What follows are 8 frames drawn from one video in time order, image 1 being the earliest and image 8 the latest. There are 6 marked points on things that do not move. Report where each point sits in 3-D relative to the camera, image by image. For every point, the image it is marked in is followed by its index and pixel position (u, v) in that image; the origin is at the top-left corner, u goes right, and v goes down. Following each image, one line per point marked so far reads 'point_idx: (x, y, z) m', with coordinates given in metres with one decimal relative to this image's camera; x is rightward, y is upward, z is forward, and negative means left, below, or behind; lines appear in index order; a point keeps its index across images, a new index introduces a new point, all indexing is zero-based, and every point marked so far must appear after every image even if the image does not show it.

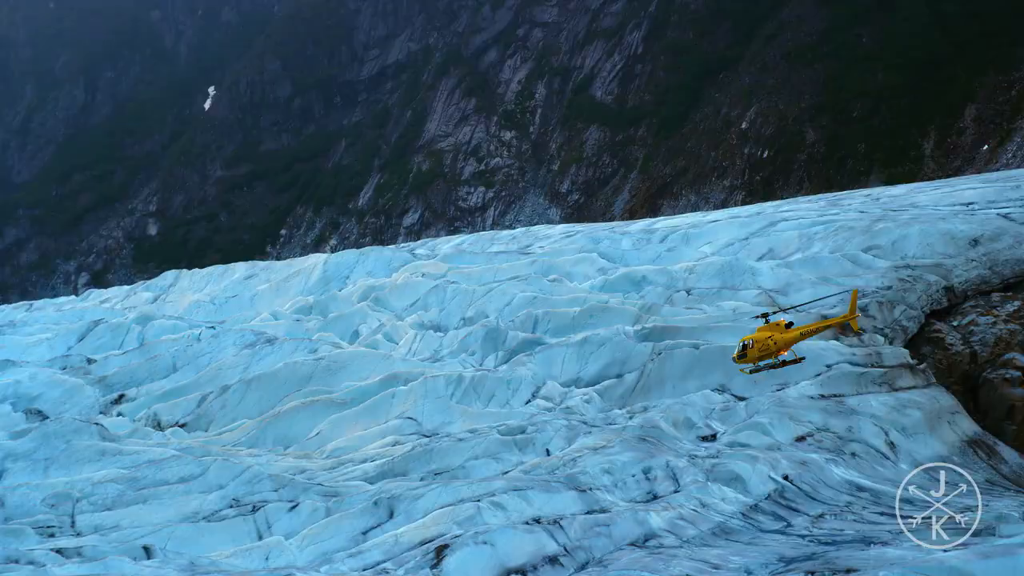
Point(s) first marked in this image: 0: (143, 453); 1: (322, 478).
0: (-6.2, -2.8, +19.1) m
1: (-3.2, -3.1, +18.8) m
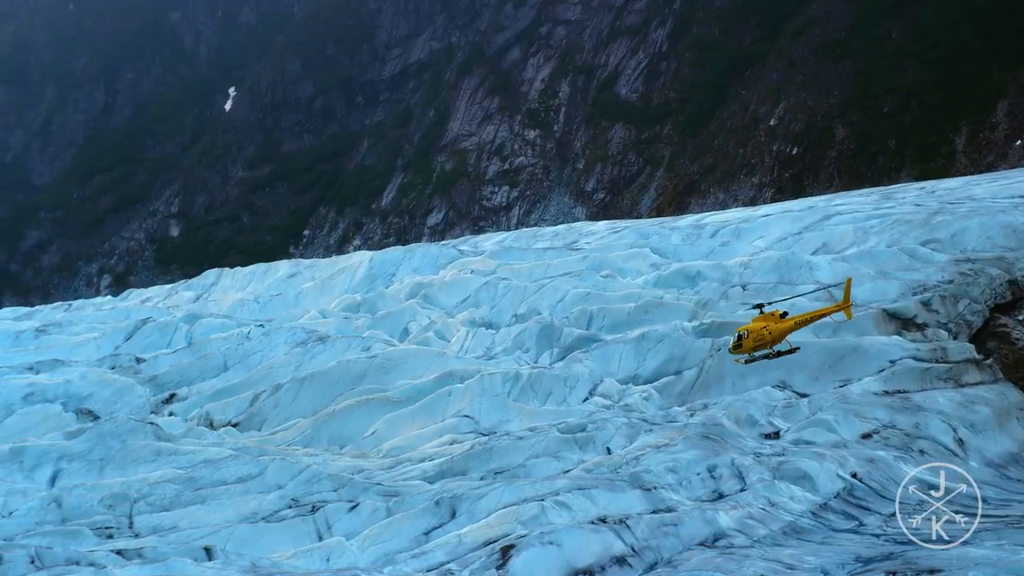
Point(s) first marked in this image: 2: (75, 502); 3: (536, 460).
0: (-5.2, -2.7, +18.8) m
1: (-2.1, -3.1, +18.5) m
2: (-6.8, -3.3, +17.8) m
3: (+0.4, -2.8, +18.7) m
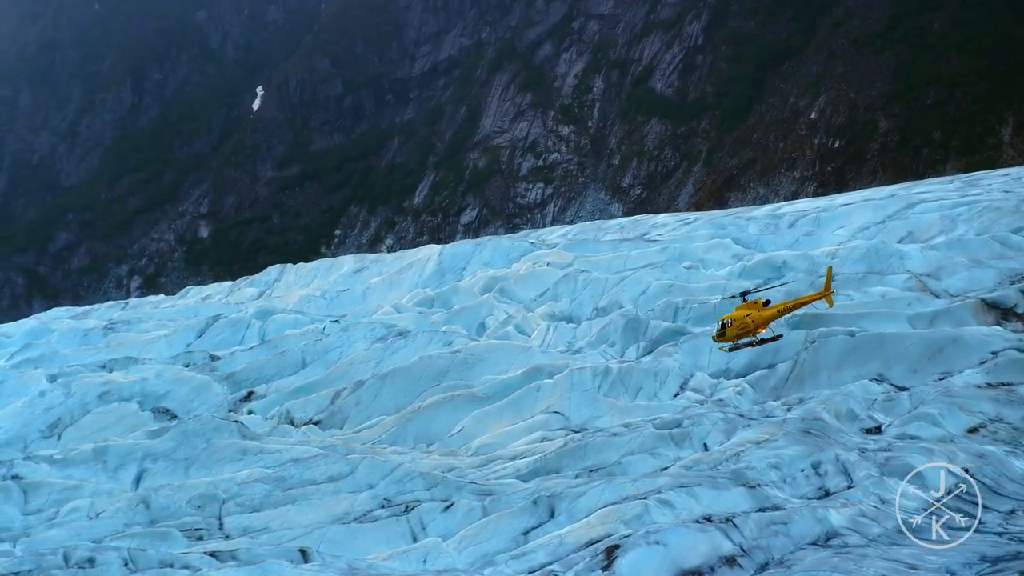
0: (-3.7, -2.6, +18.3) m
1: (-0.6, -3.0, +17.9) m
2: (-5.3, -3.3, +17.2) m
3: (+1.9, -2.7, +18.1) m
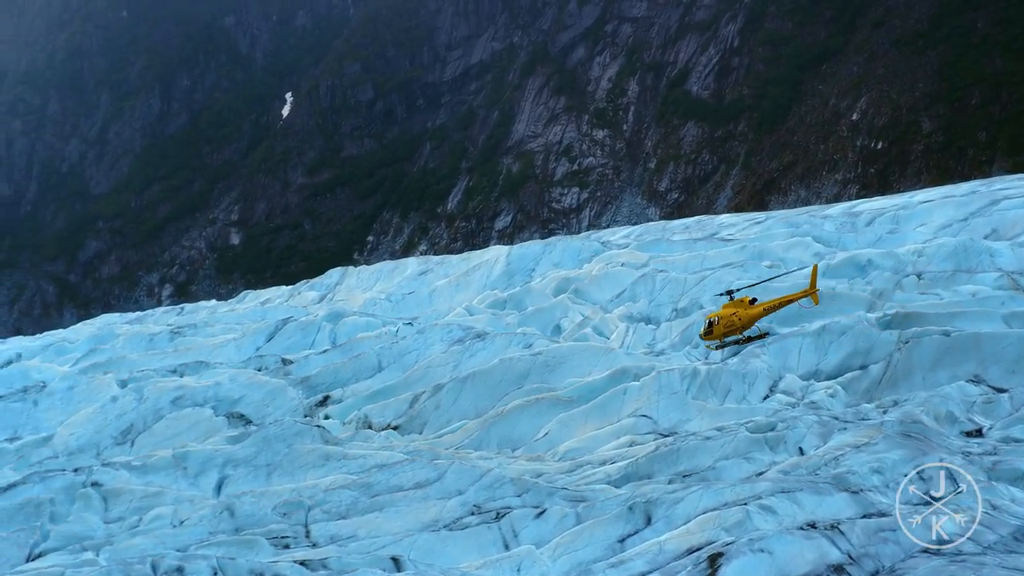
0: (-2.3, -2.6, +17.7) m
1: (+0.8, -2.9, +17.3) m
2: (-3.9, -3.3, +16.7) m
3: (+3.3, -2.7, +17.5) m
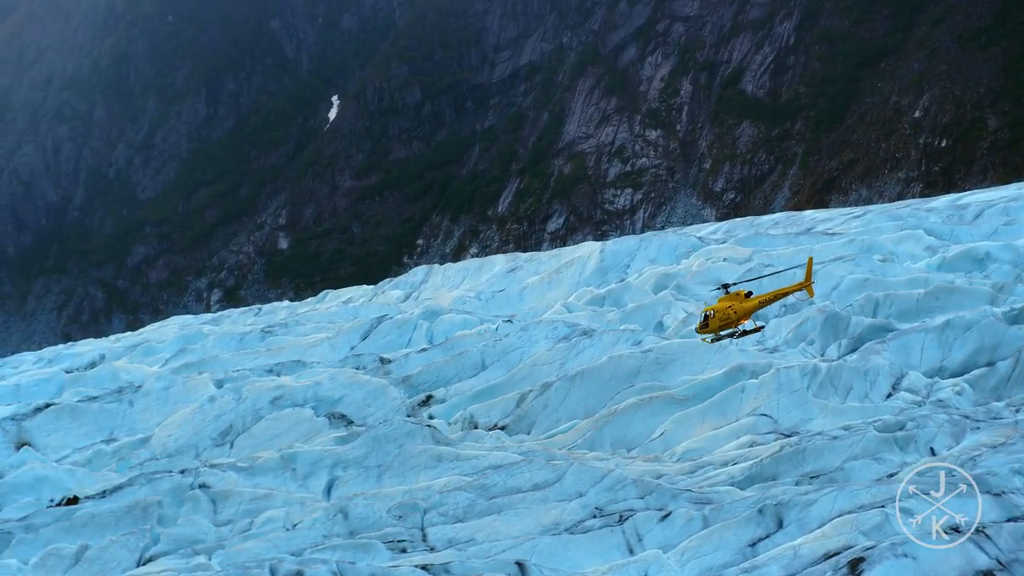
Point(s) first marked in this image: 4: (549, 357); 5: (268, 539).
0: (-0.5, -2.6, +17.1) m
1: (+2.6, -2.8, +16.6) m
2: (-2.1, -3.2, +16.1) m
3: (+5.1, -2.6, +16.7) m
4: (+0.6, -1.2, +19.4) m
5: (-3.4, -3.5, +15.7) m
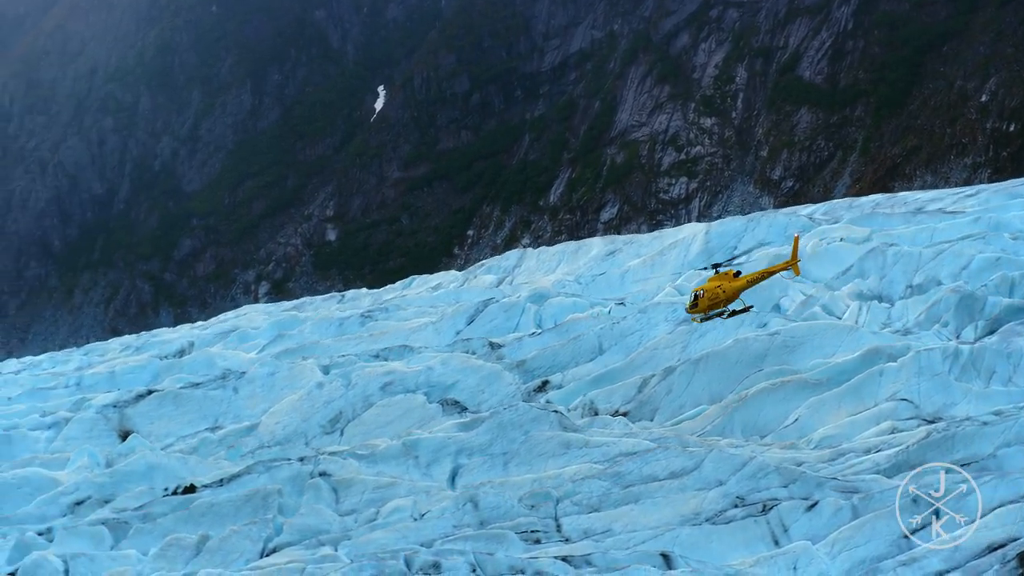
0: (+1.4, -2.3, +16.3) m
1: (+4.4, -2.5, +15.7) m
2: (-0.3, -2.9, +15.4) m
3: (+6.9, -2.2, +15.8) m
4: (+2.5, -0.9, +18.6) m
5: (-1.5, -3.2, +15.0) m
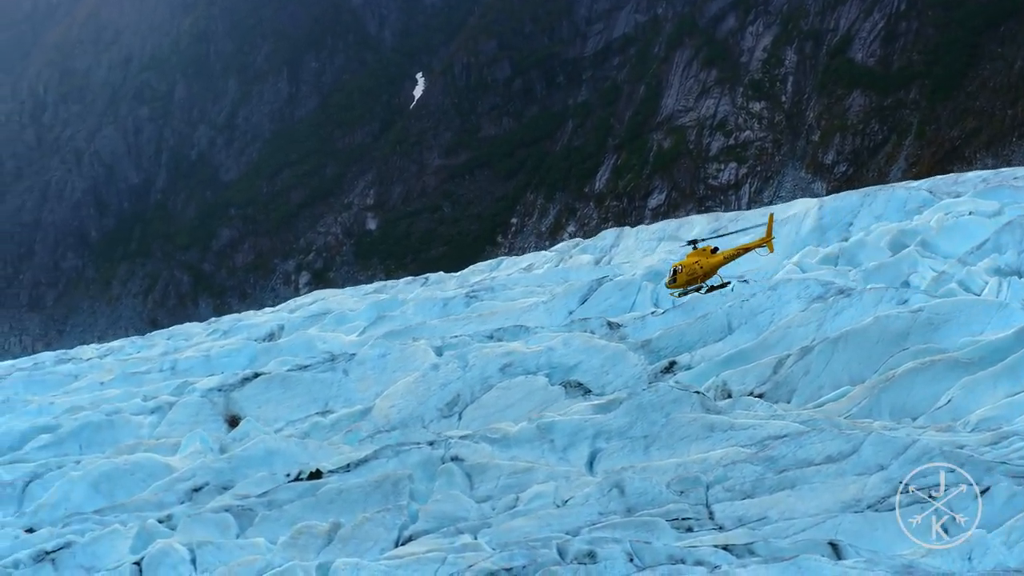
0: (+3.3, -1.9, +15.4) m
1: (+6.3, -2.2, +14.8) m
2: (+1.6, -2.5, +14.5) m
3: (+8.8, -1.9, +14.8) m
4: (+4.4, -0.5, +17.6) m
5: (+0.4, -2.8, +14.1) m
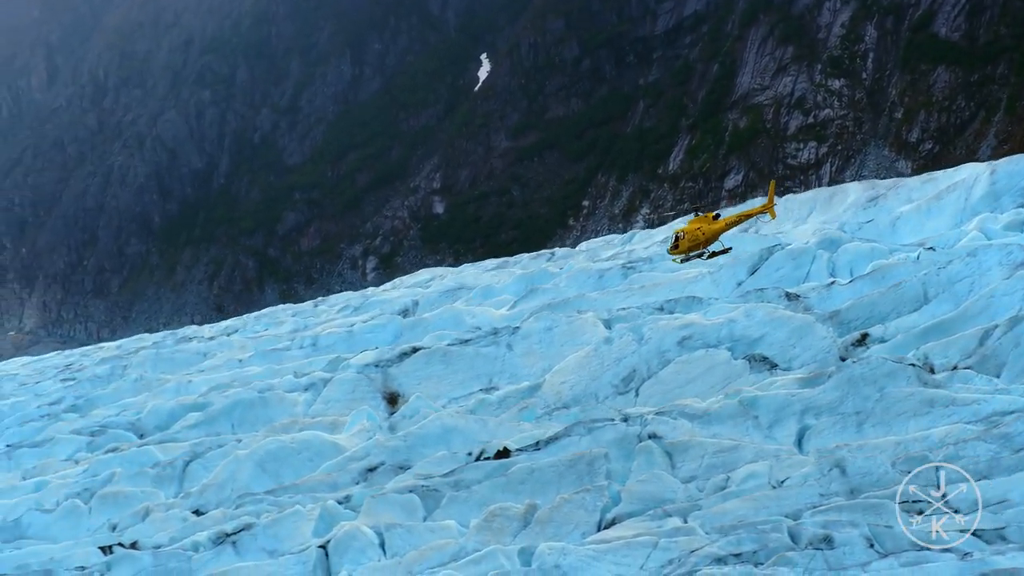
0: (+5.8, -1.4, +14.1) m
1: (+8.8, -1.7, +13.4) m
2: (+4.1, -2.1, +13.3) m
3: (+11.3, -1.4, +13.4) m
4: (+7.0, 0.0, +16.3) m
5: (+2.8, -2.4, +12.9) m
